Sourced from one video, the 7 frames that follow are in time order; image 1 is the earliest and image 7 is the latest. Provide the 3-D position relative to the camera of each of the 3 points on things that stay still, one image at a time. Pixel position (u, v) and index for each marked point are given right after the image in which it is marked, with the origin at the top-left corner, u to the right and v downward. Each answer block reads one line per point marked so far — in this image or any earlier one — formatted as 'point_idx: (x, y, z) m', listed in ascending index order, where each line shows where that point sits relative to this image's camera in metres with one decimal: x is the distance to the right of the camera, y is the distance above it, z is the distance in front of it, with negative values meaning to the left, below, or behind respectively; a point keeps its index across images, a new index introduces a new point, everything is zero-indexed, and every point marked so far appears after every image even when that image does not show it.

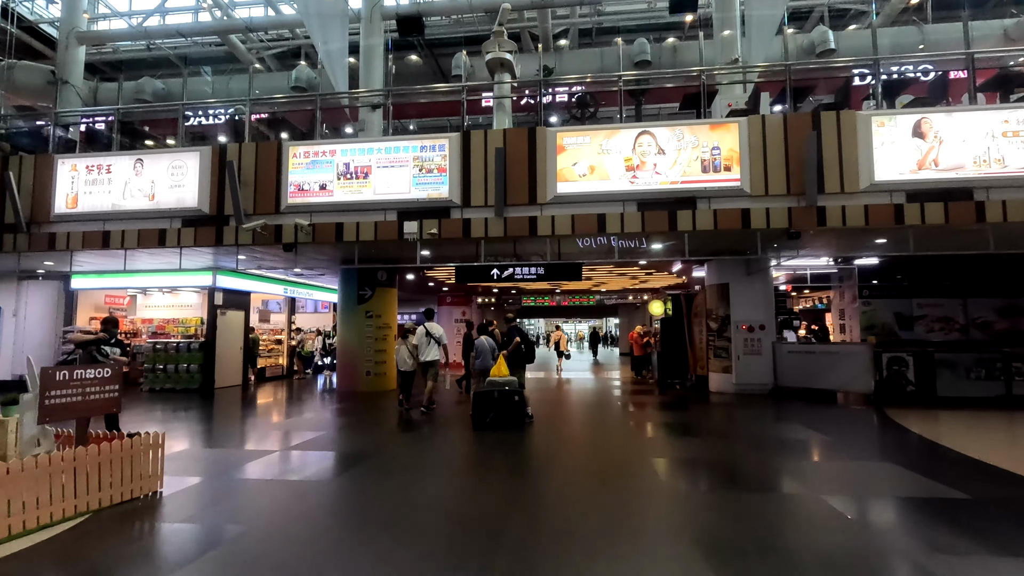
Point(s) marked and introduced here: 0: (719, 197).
0: (+4.0, +1.8, +10.4) m
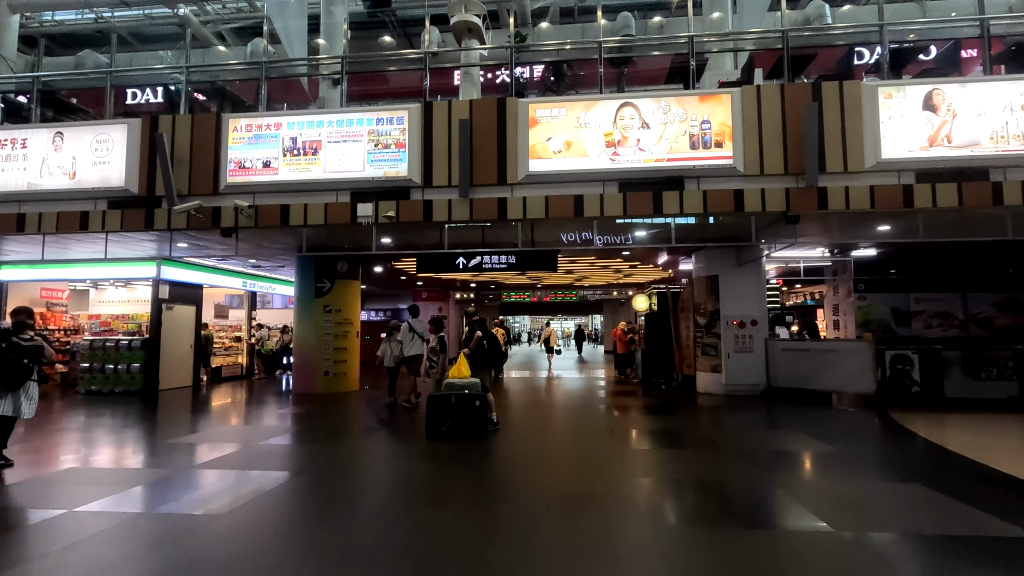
0: (+3.4, +1.9, +9.3) m
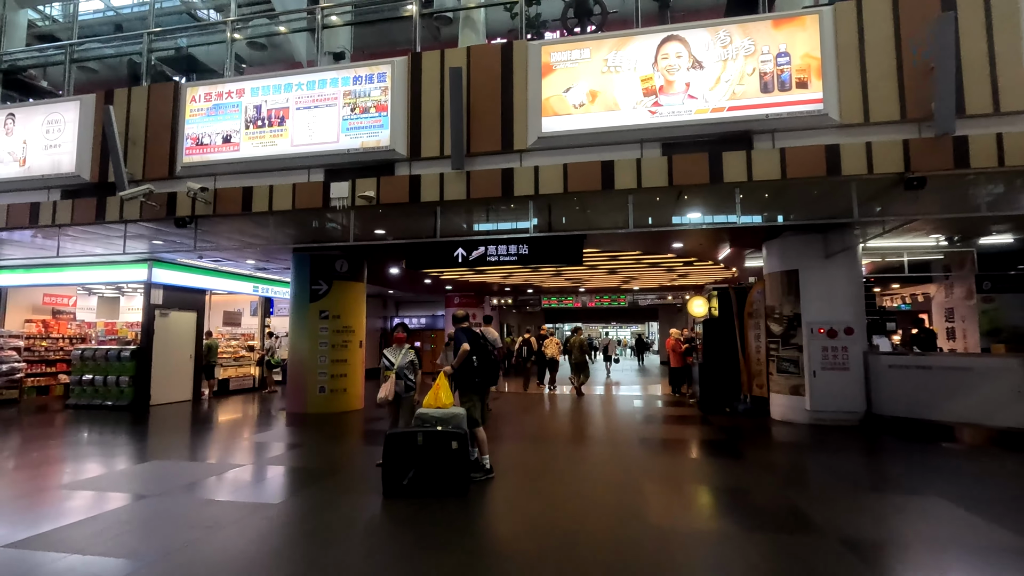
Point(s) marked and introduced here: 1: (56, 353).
0: (+3.4, +2.0, +6.7) m
1: (-12.4, -1.8, +14.6) m
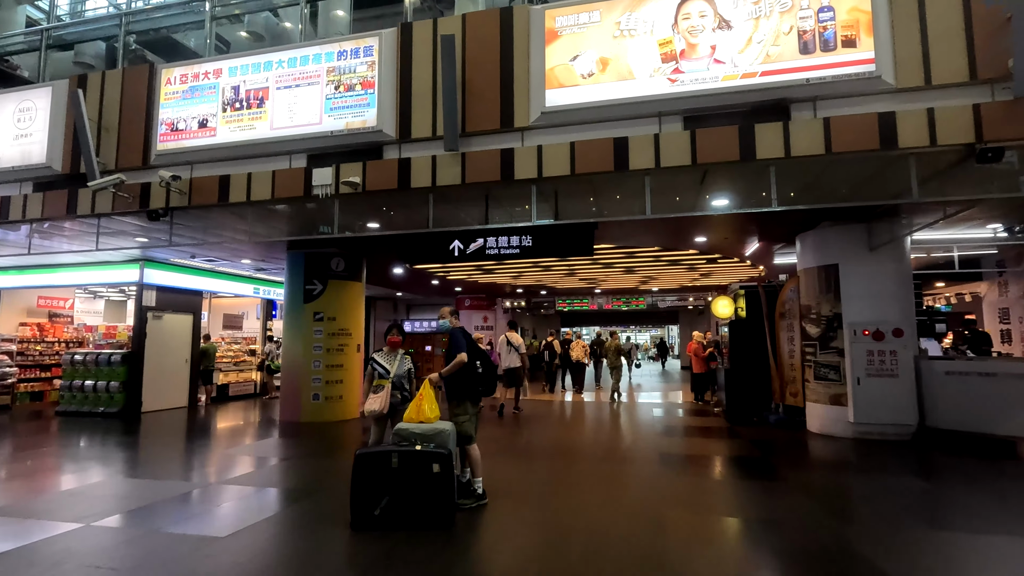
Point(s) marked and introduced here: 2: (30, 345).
0: (+3.4, +2.1, +5.8) m
1: (-12.1, -1.8, +14.1) m
2: (-12.3, -1.5, +13.8) m
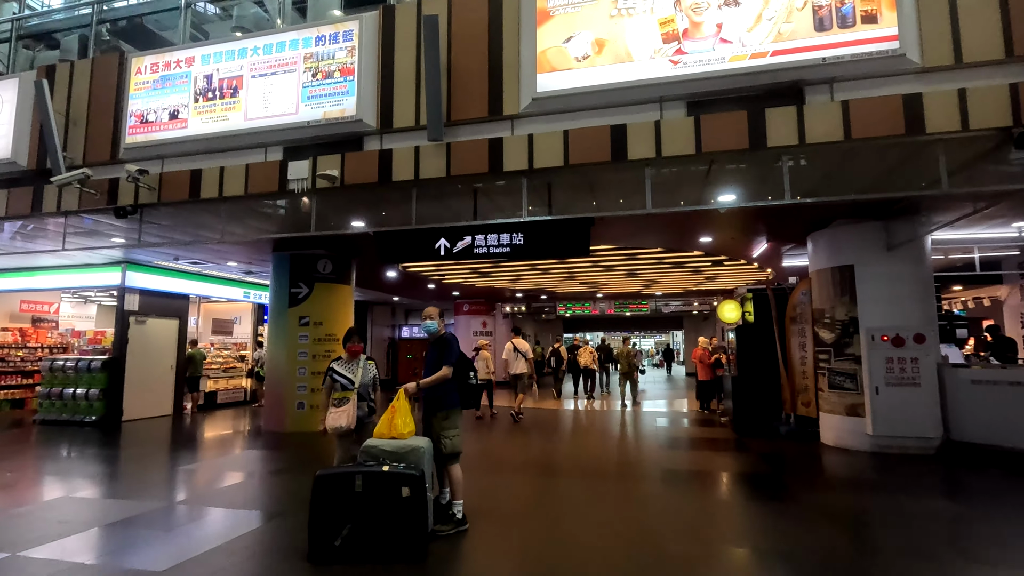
0: (+3.3, +2.1, +5.2) m
1: (-12.2, -1.9, +13.7) m
2: (-12.4, -1.5, +13.3) m
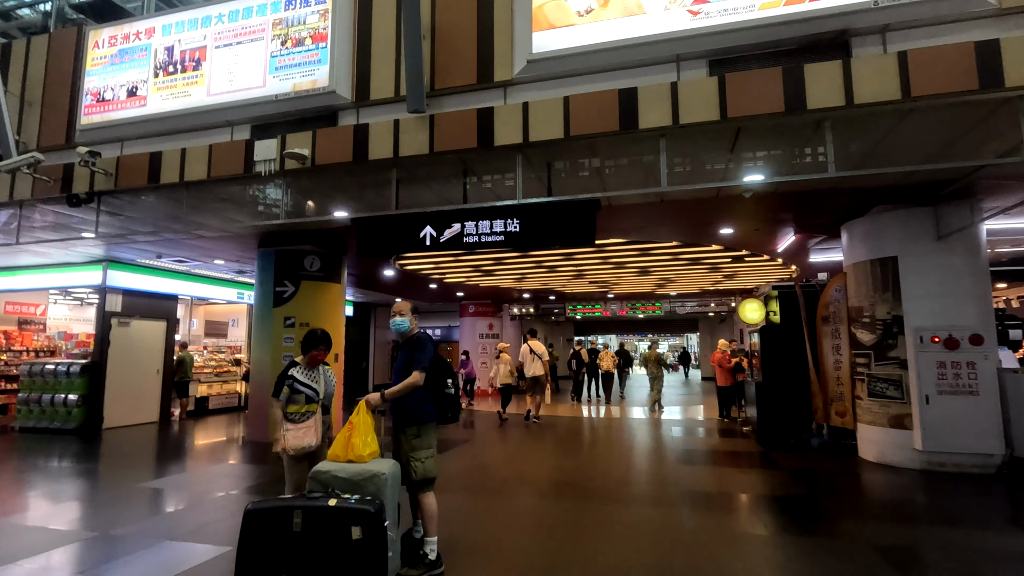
0: (+3.2, +2.1, +4.4) m
1: (-12.1, -1.9, +13.1) m
2: (-12.3, -1.6, +12.8) m
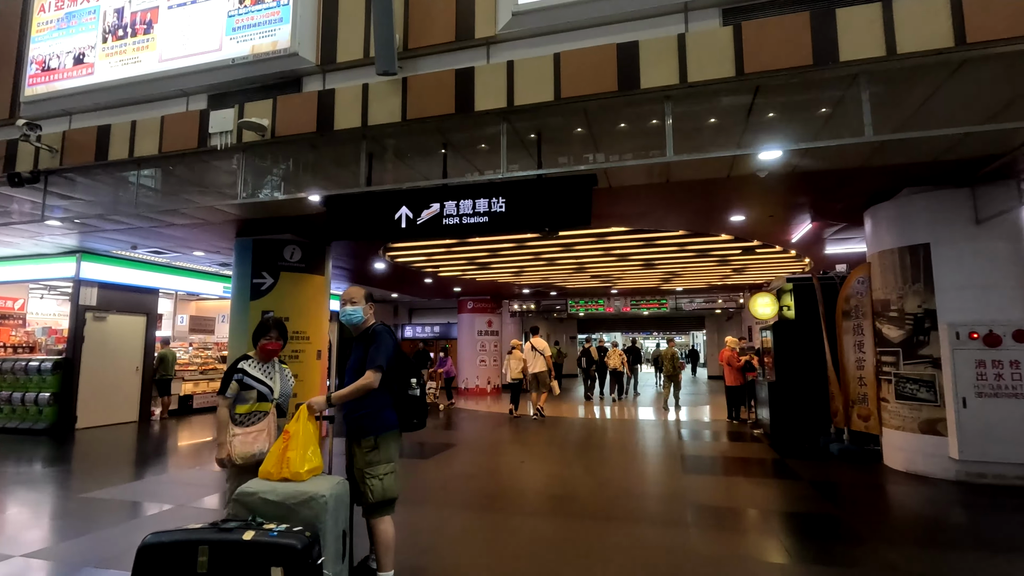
0: (+3.1, +2.2, +3.7) m
1: (-12.1, -1.8, +12.6) m
2: (-12.4, -1.4, +12.3) m
